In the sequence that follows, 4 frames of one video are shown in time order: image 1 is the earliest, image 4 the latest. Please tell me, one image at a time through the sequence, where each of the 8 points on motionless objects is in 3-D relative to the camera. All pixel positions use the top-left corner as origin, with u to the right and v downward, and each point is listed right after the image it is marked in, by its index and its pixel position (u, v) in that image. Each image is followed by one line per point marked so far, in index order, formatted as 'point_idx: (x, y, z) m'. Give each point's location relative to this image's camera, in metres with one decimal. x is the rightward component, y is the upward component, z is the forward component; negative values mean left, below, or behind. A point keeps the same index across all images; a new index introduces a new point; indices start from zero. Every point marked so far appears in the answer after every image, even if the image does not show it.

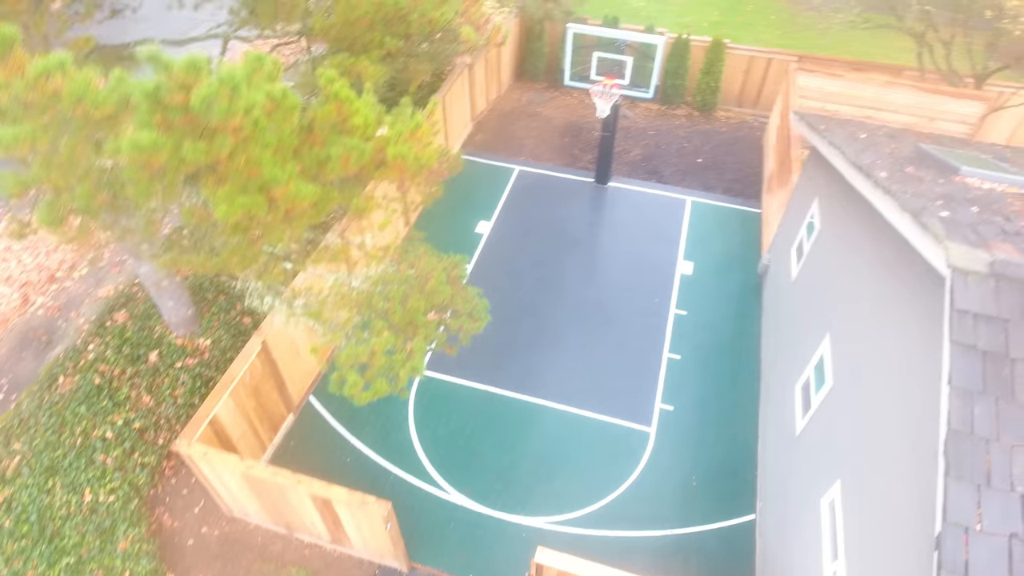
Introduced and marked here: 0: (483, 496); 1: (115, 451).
0: (-0.3, -2.5, +7.9) m
1: (-4.6, -1.9, +7.4) m
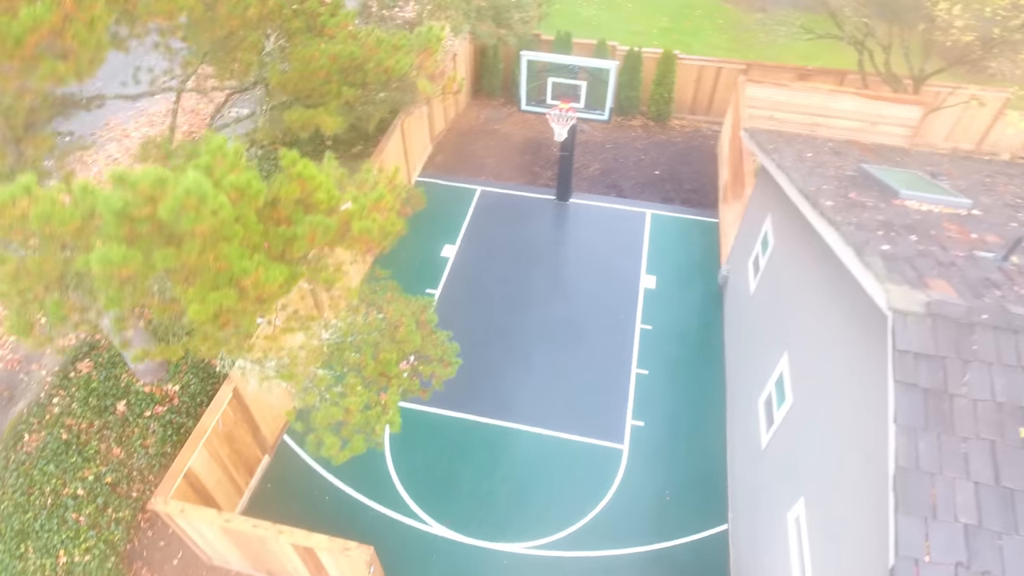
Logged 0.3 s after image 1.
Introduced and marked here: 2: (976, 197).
0: (-0.6, -2.9, +8.0) m
1: (-4.8, -2.5, +7.3) m
2: (+4.9, +1.0, +6.9) m
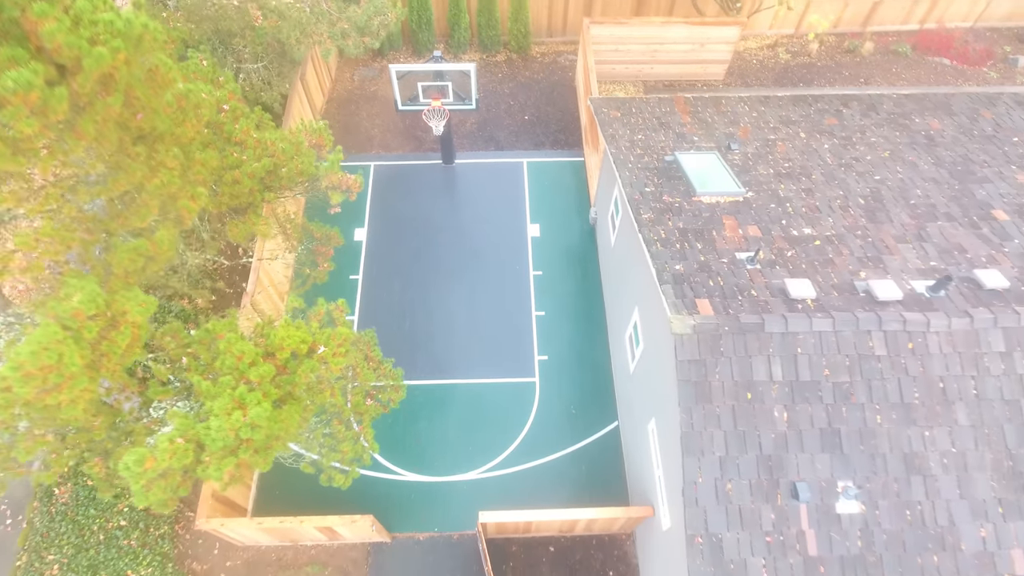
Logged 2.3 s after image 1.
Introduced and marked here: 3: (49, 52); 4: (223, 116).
0: (-1.4, -2.9, +10.6) m
1: (-5.5, -3.5, +9.3) m
2: (+3.5, +1.7, +9.3) m
3: (-2.8, +1.4, +3.8) m
4: (-3.4, +2.0, +7.6) m
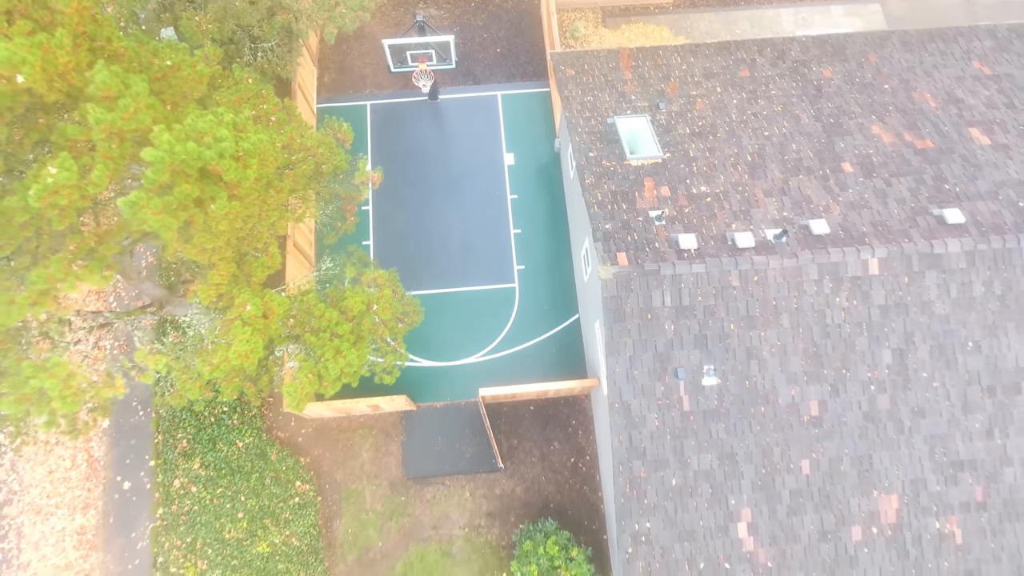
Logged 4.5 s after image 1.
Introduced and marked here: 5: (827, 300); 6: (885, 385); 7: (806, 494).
0: (-1.6, -1.5, +14.3) m
1: (-5.6, -2.6, +13.2) m
2: (+3.1, +2.9, +12.1) m
3: (-3.0, +1.2, +6.8) m
4: (-3.8, +2.6, +10.3) m
5: (+4.9, -0.2, +10.0) m
6: (+5.8, -1.5, +10.1) m
7: (+4.6, -3.2, +10.0) m
